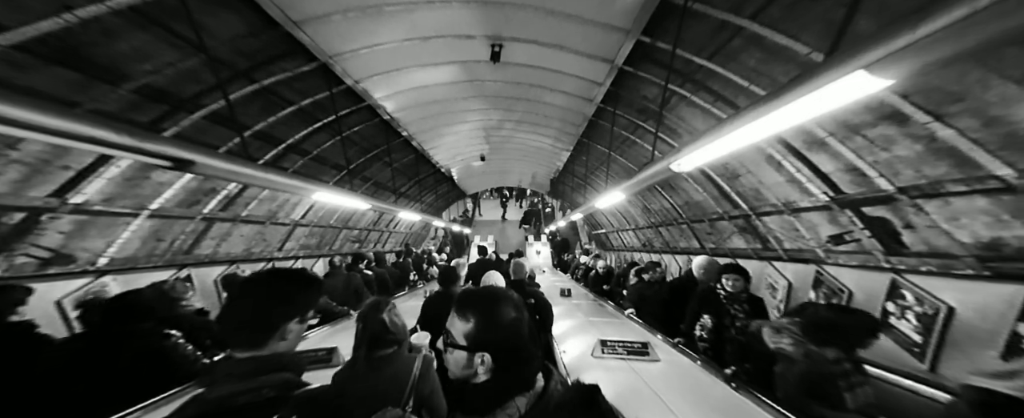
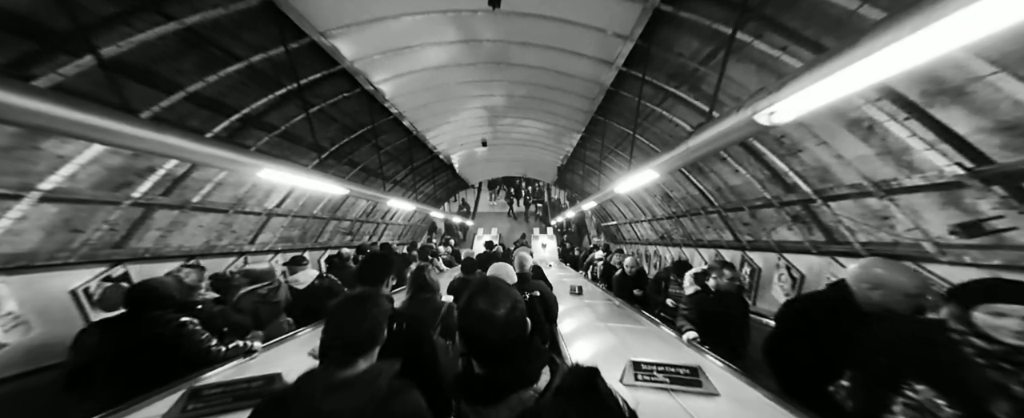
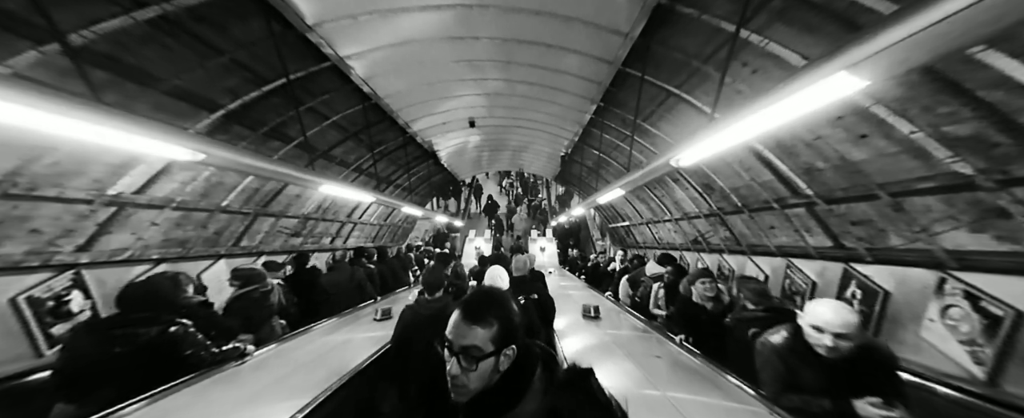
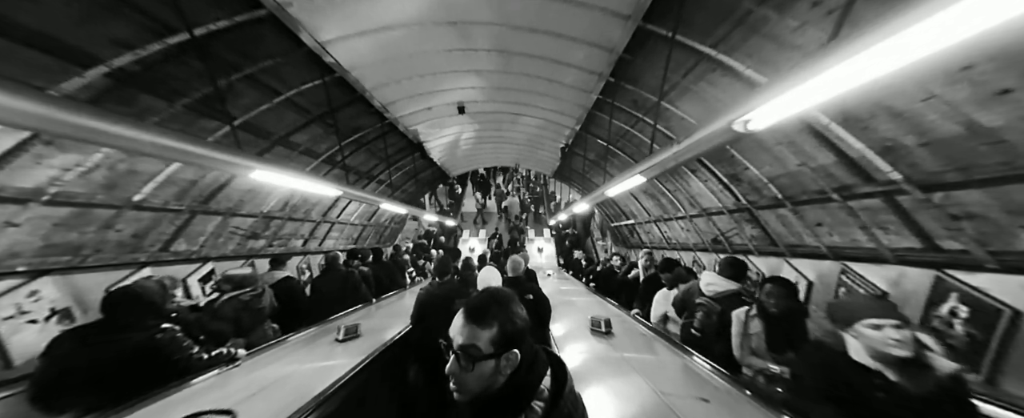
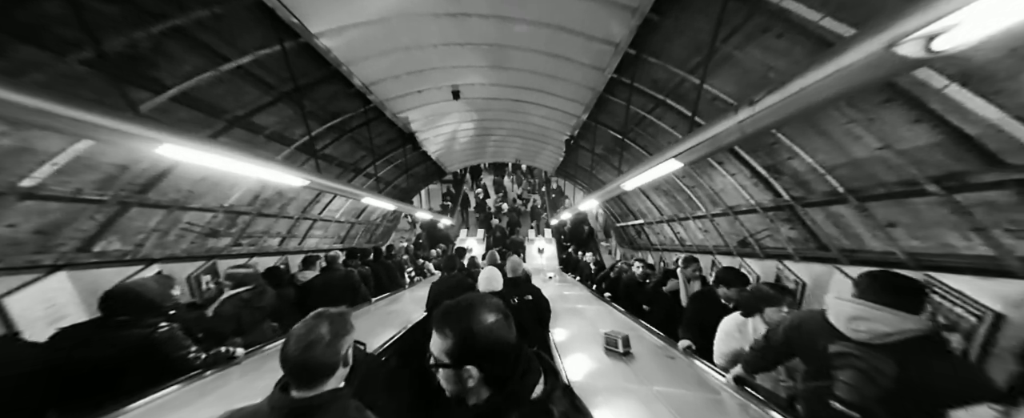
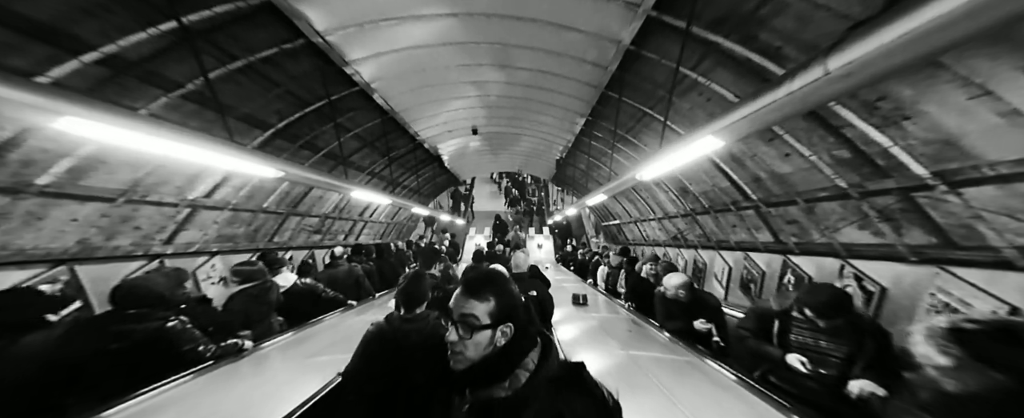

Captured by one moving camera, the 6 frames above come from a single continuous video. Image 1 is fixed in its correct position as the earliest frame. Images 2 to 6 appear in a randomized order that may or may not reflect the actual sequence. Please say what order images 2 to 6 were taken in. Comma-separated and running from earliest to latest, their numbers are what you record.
2, 6, 3, 4, 5
